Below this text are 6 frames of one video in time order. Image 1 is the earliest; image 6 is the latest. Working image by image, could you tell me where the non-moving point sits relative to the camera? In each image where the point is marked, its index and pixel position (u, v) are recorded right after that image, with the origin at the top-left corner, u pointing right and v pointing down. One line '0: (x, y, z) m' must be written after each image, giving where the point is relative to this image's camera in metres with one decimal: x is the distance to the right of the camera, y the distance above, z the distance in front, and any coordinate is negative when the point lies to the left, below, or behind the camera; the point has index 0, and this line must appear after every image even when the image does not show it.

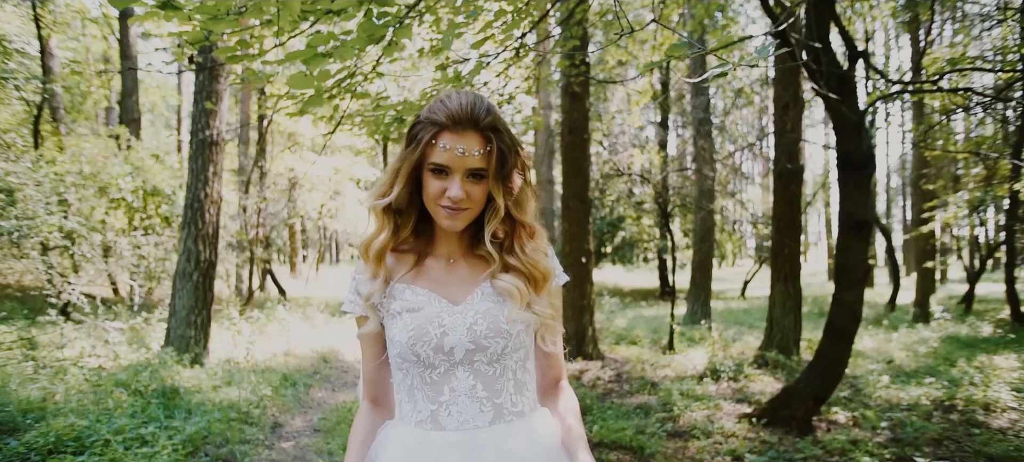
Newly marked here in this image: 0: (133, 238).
0: (-6.3, -0.1, +9.9) m
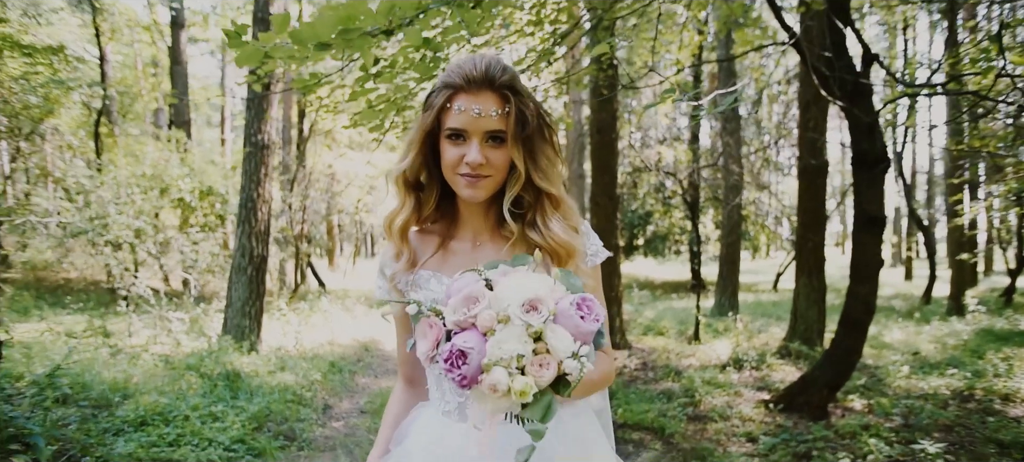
0: (-5.8, -0.1, +10.6) m
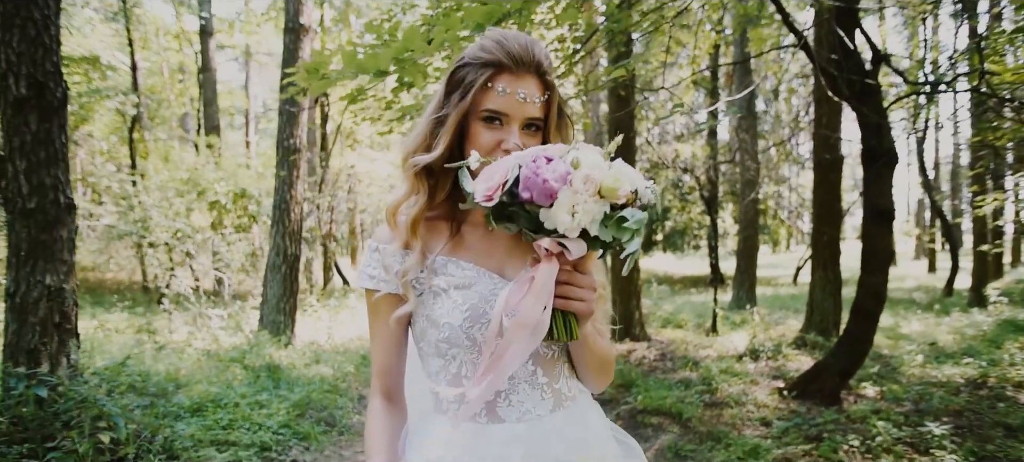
0: (-5.4, -0.1, +11.1) m
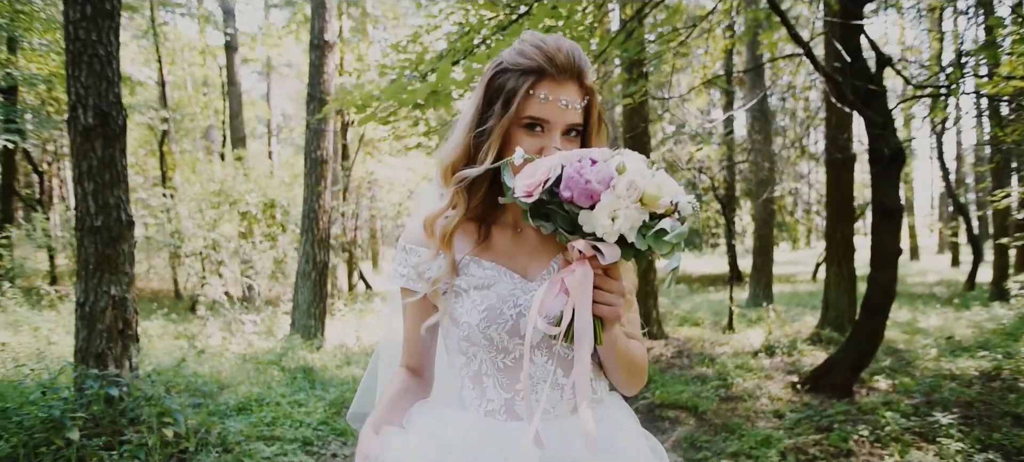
0: (-5.0, -0.2, +11.5) m
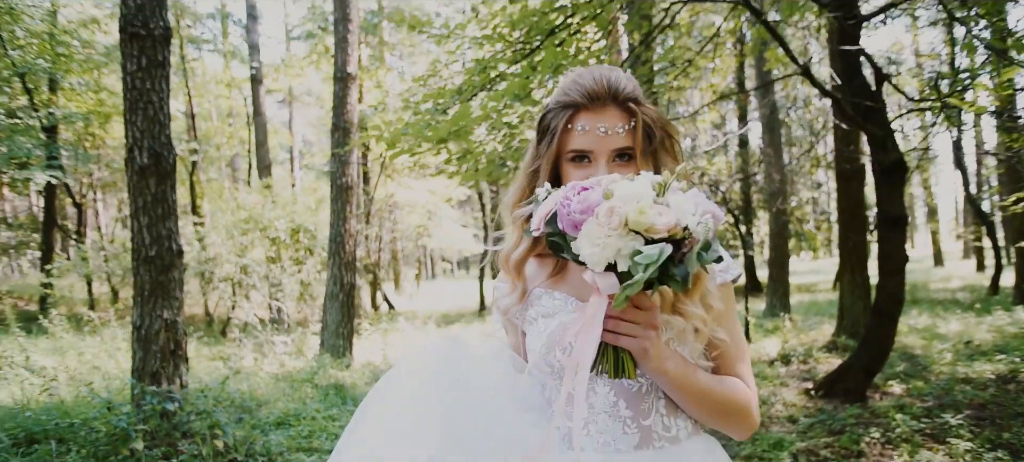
0: (-4.7, -0.7, +12.0) m
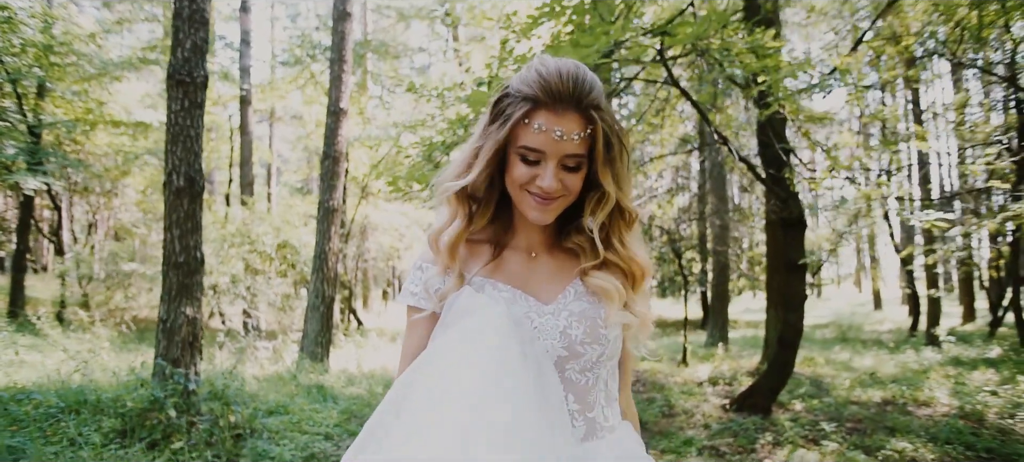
0: (-5.4, -1.1, +12.7) m
